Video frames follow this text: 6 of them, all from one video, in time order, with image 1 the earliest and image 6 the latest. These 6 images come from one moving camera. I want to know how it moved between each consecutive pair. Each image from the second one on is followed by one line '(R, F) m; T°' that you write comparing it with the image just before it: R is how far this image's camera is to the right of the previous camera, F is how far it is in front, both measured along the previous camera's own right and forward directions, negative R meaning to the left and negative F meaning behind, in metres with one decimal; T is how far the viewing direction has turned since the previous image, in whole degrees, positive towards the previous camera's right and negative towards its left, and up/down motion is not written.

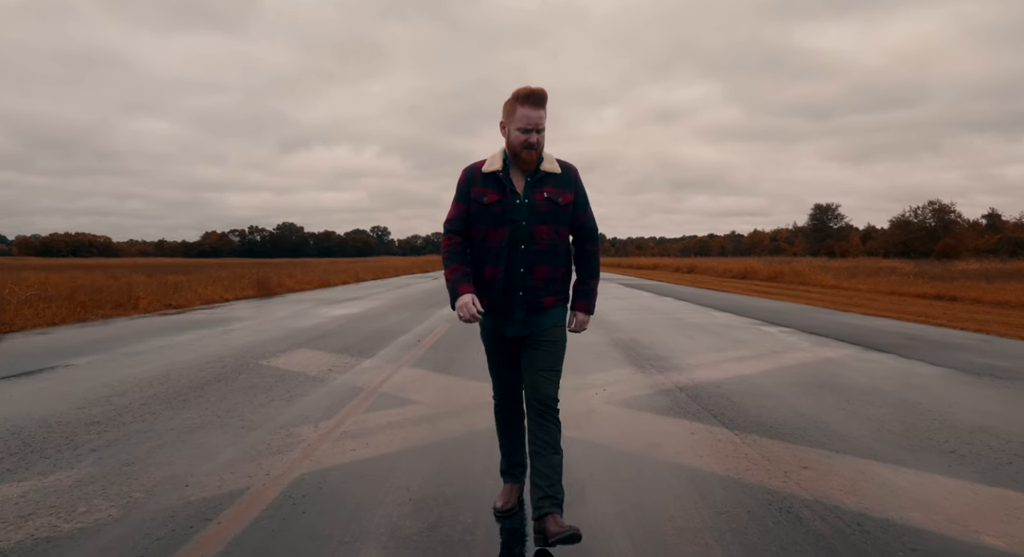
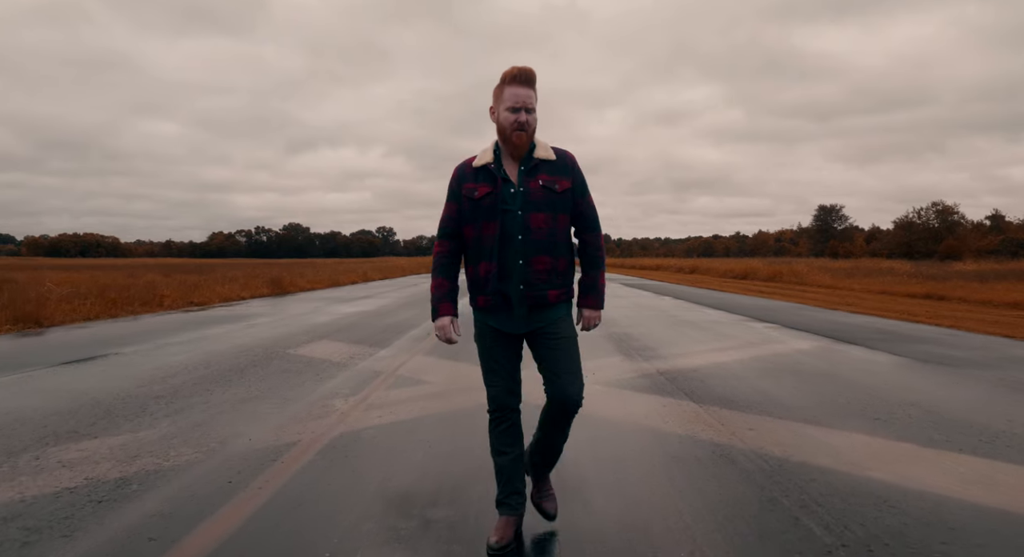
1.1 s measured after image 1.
(0.0, -0.7) m; 0°
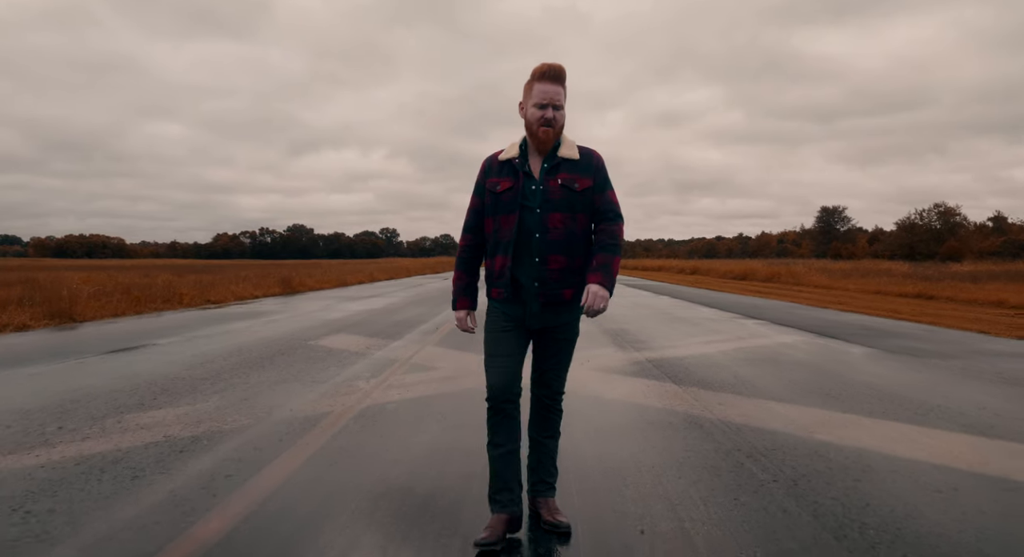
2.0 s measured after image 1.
(0.0, -0.6) m; 0°
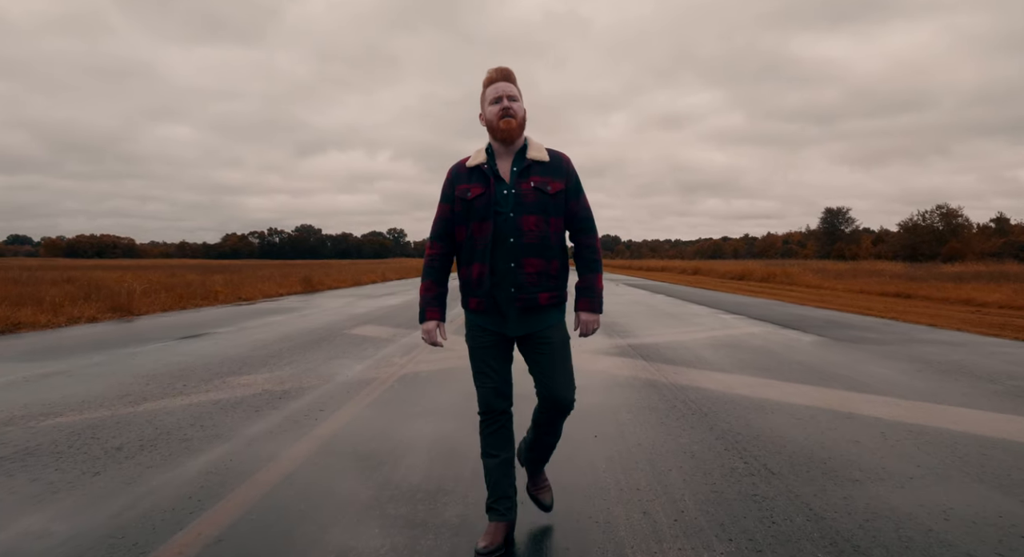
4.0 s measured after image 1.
(0.0, -1.4) m; -1°
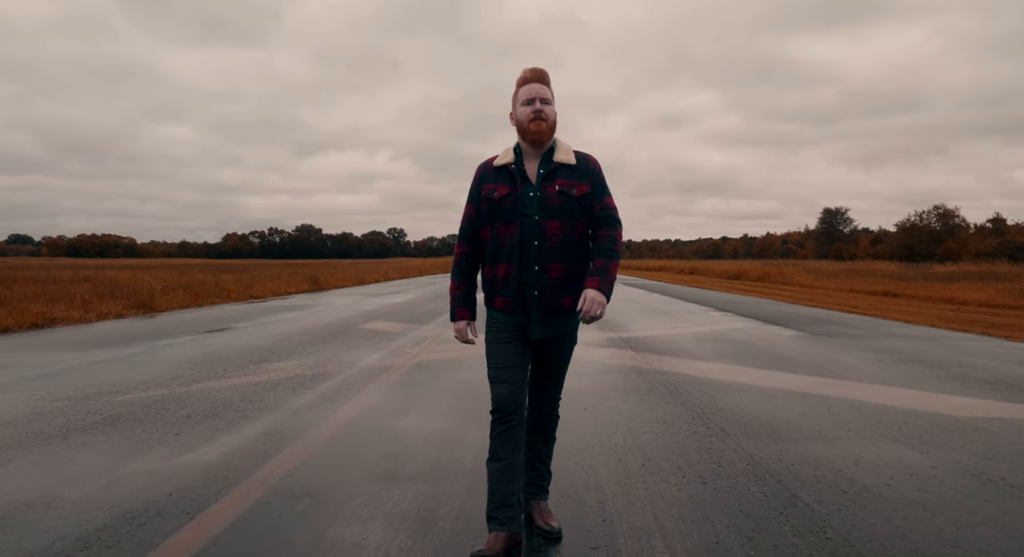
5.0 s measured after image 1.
(0.0, -0.7) m; 0°
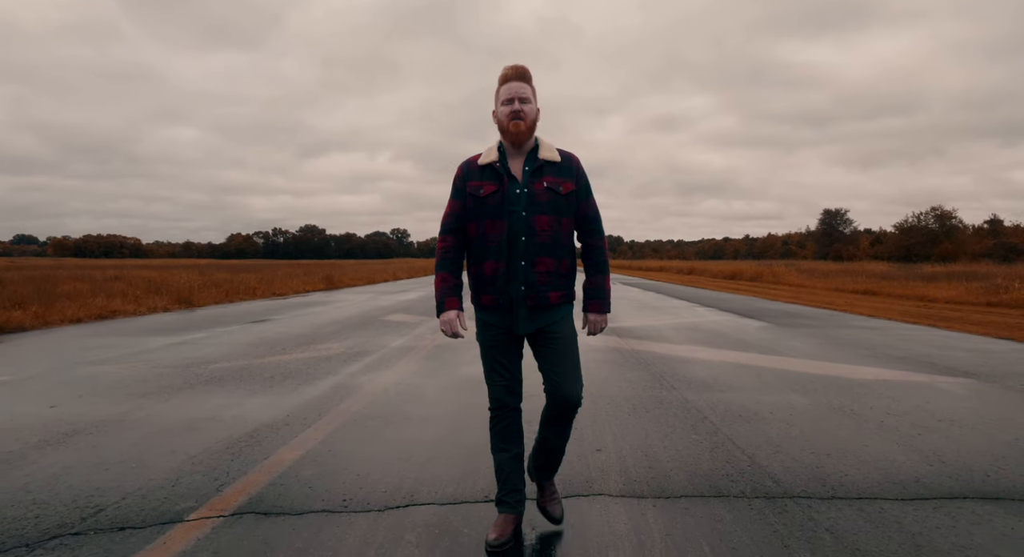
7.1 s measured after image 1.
(0.0, -1.4) m; 0°
